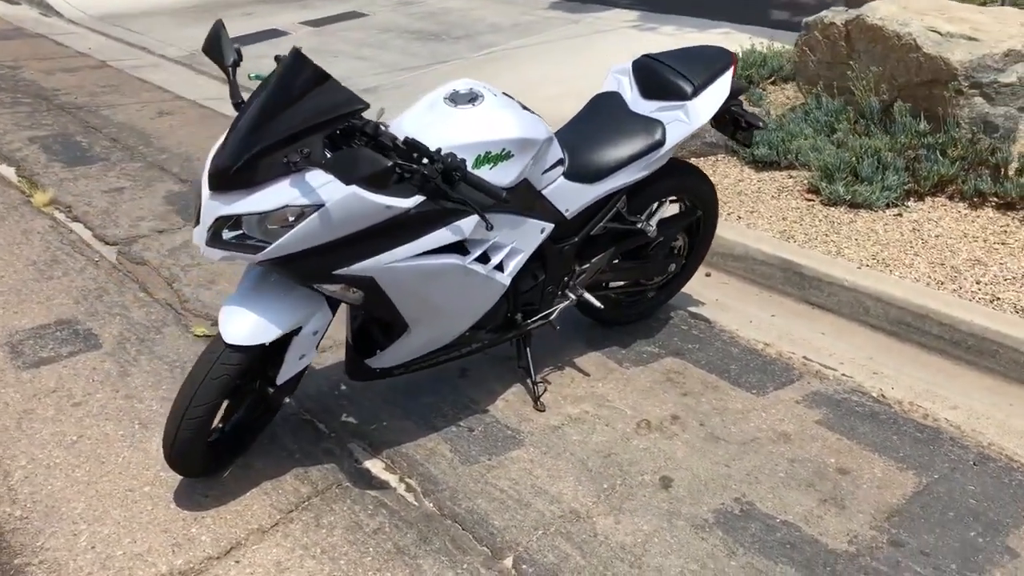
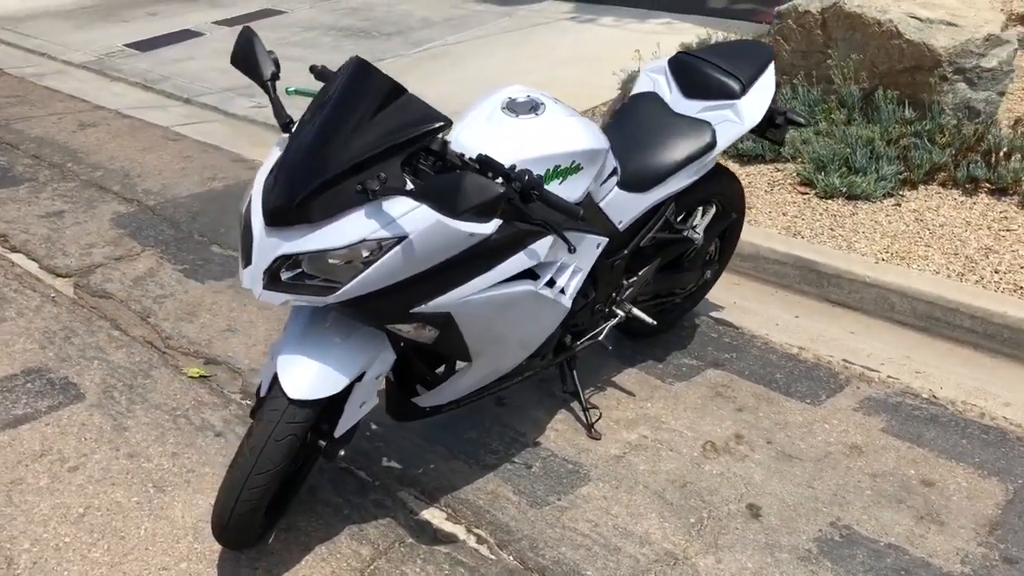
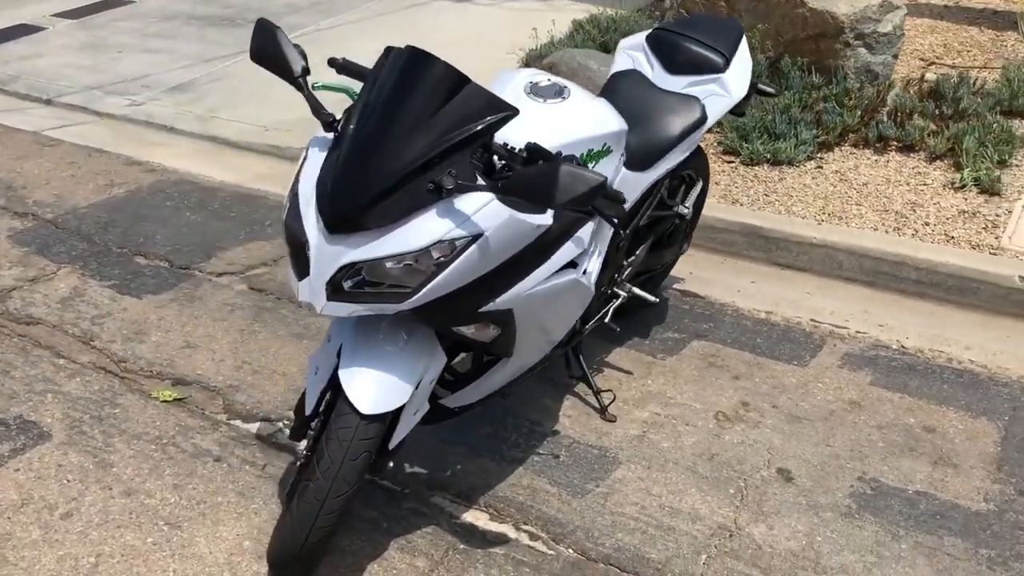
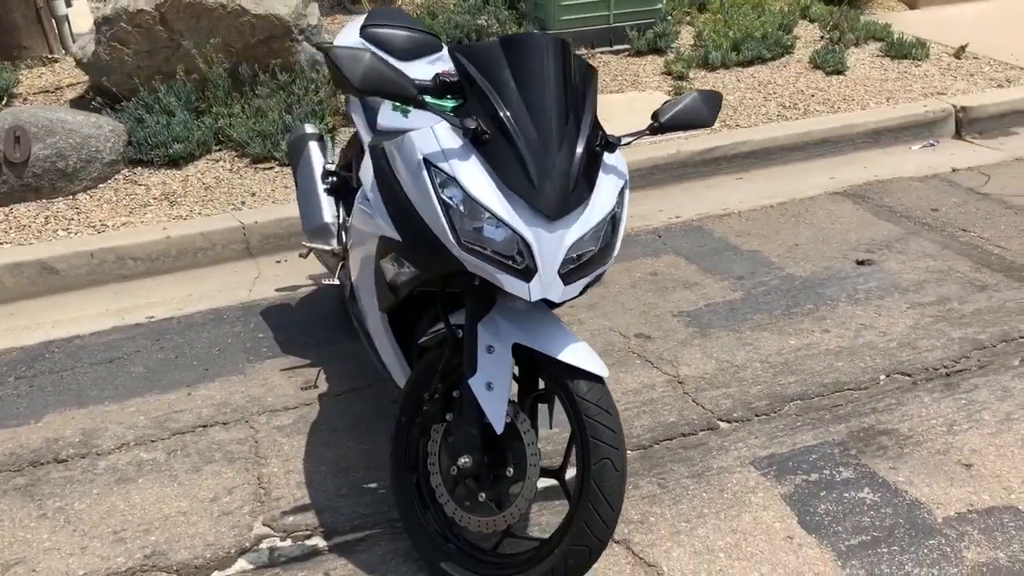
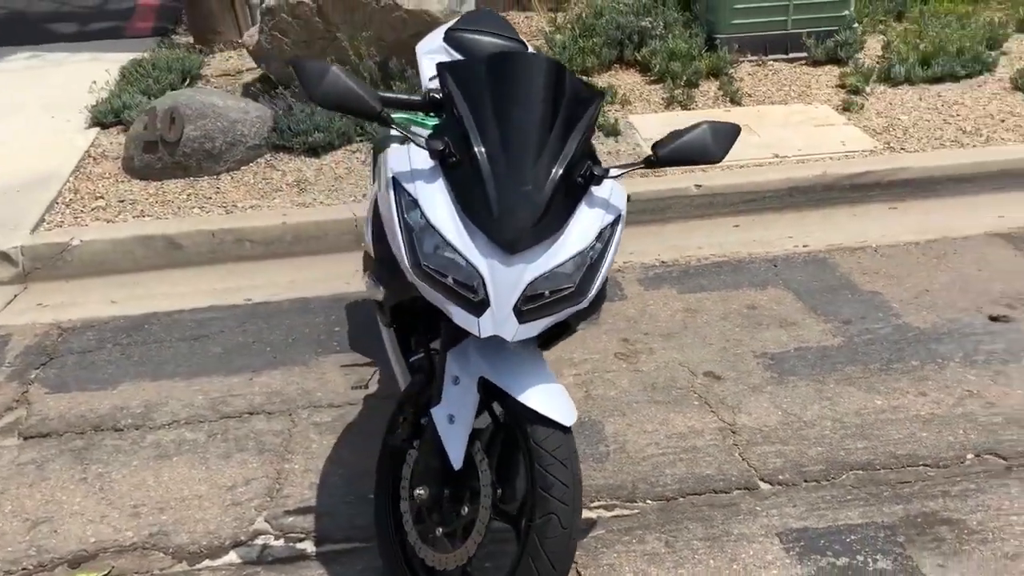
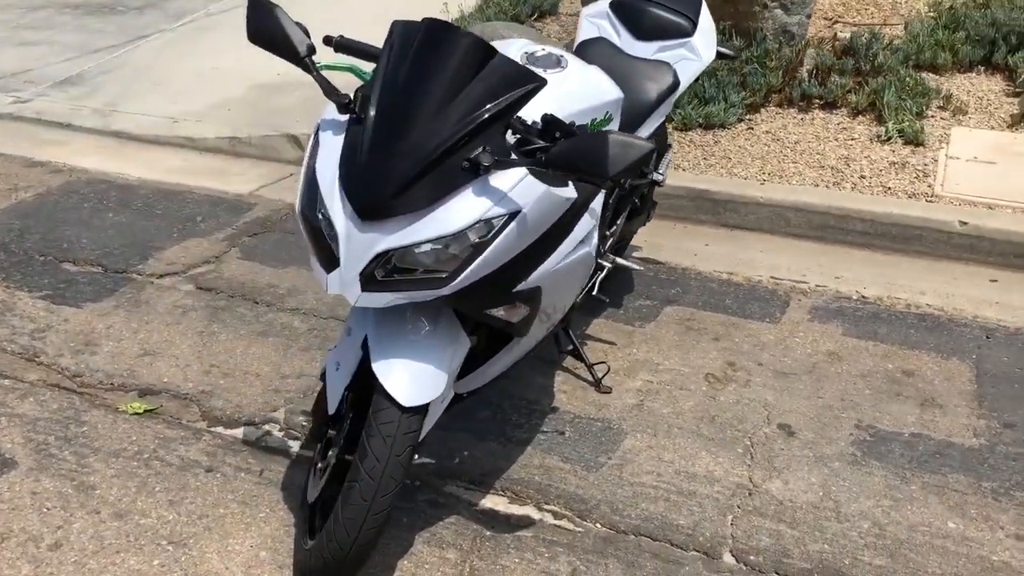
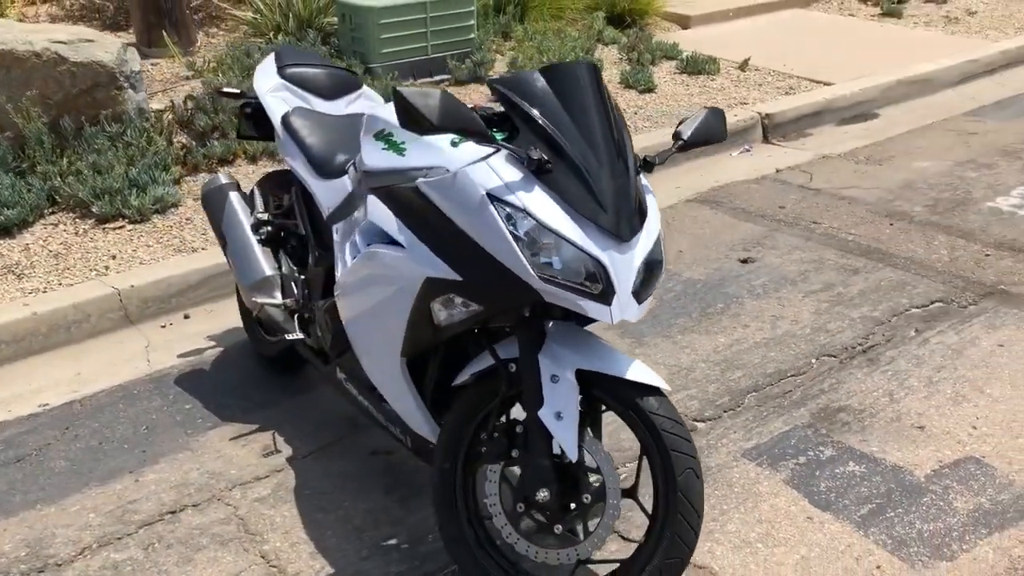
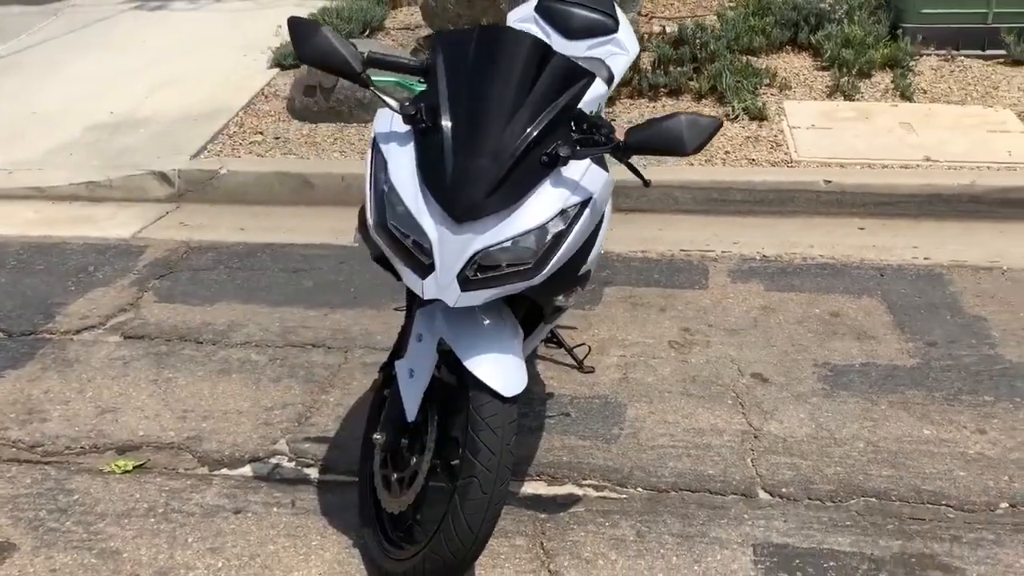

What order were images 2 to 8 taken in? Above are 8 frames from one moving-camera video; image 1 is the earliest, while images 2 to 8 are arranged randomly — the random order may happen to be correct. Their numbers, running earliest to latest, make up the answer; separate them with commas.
2, 3, 6, 8, 5, 4, 7
